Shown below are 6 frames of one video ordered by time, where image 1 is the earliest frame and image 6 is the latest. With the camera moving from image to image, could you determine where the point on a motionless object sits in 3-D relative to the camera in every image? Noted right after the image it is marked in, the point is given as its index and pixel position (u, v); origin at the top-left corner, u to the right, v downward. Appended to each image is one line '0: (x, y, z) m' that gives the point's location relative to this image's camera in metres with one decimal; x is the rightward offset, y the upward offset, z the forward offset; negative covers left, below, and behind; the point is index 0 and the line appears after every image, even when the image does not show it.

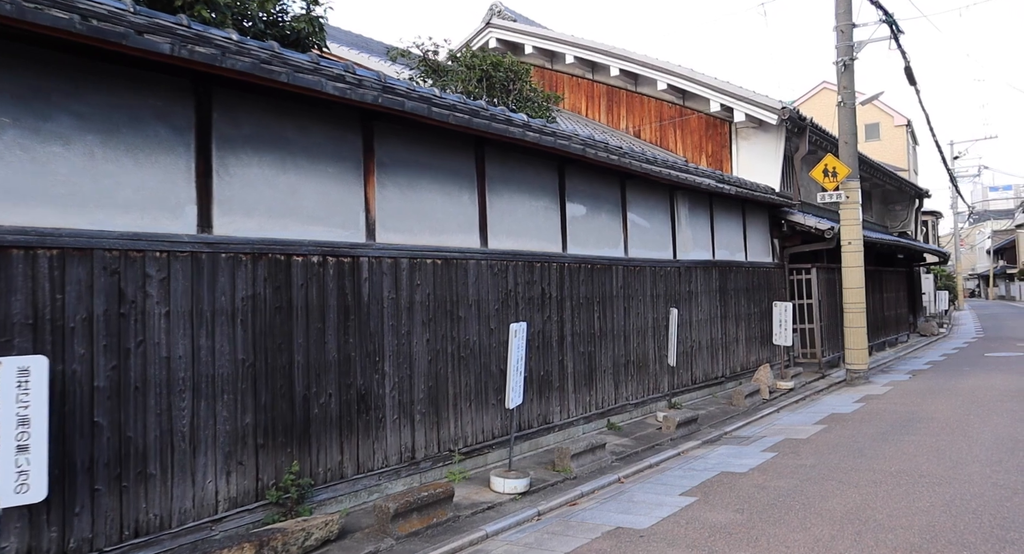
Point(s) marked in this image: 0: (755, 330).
0: (+4.9, -1.1, +15.3) m
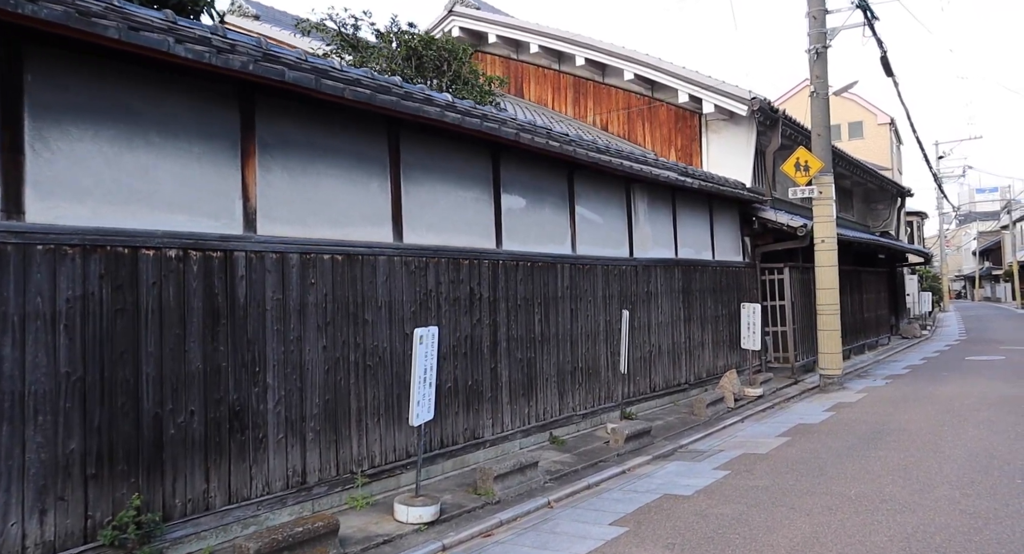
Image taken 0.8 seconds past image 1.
0: (+4.0, -1.1, +14.5) m
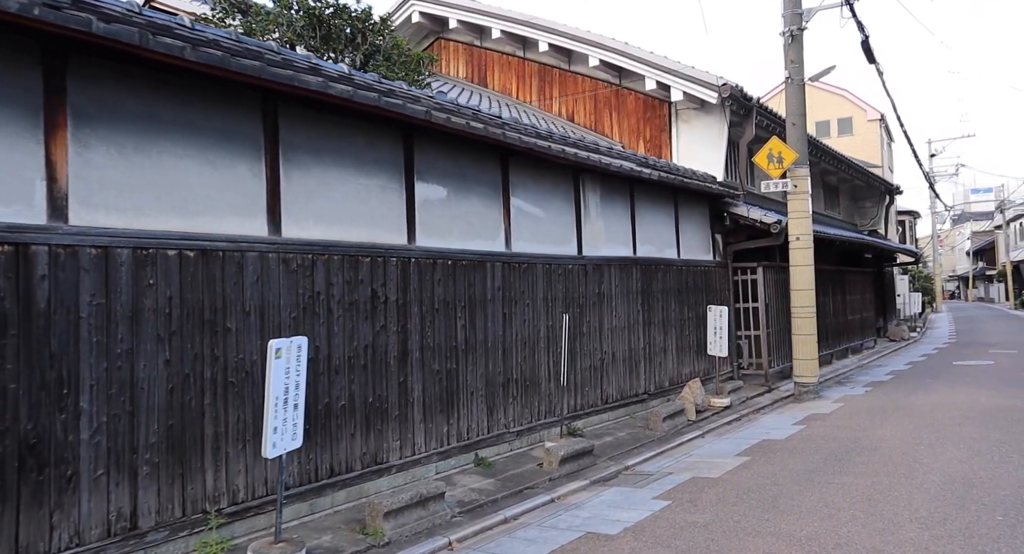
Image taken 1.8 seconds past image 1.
0: (+3.1, -1.1, +13.4) m
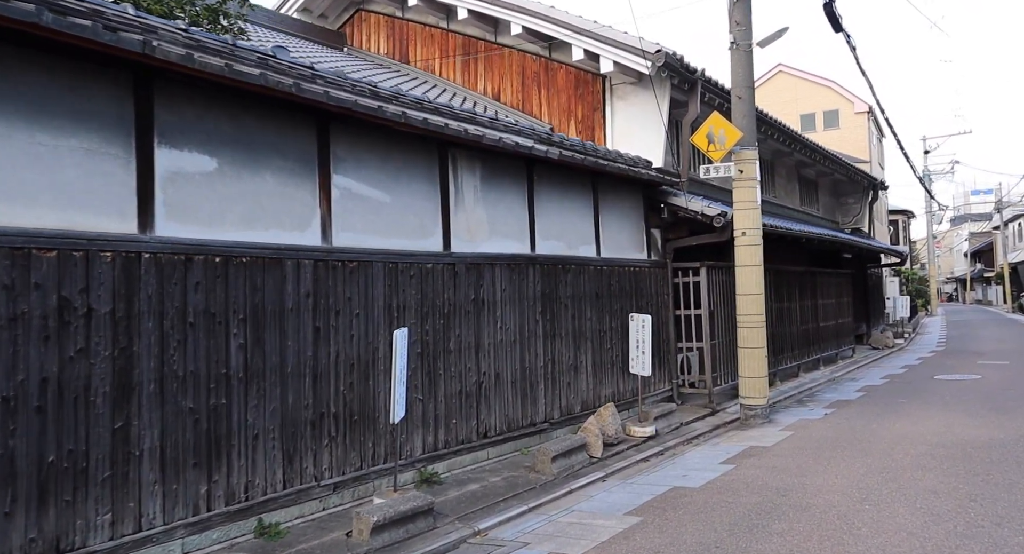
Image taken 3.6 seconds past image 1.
0: (+1.4, -1.1, +11.2) m
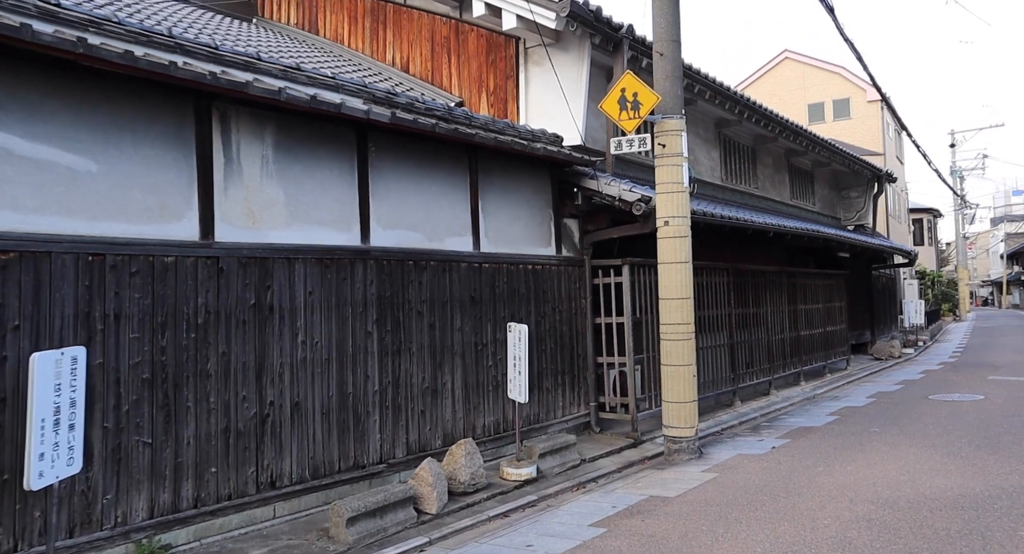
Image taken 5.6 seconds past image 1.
0: (-0.3, -1.1, +8.9) m
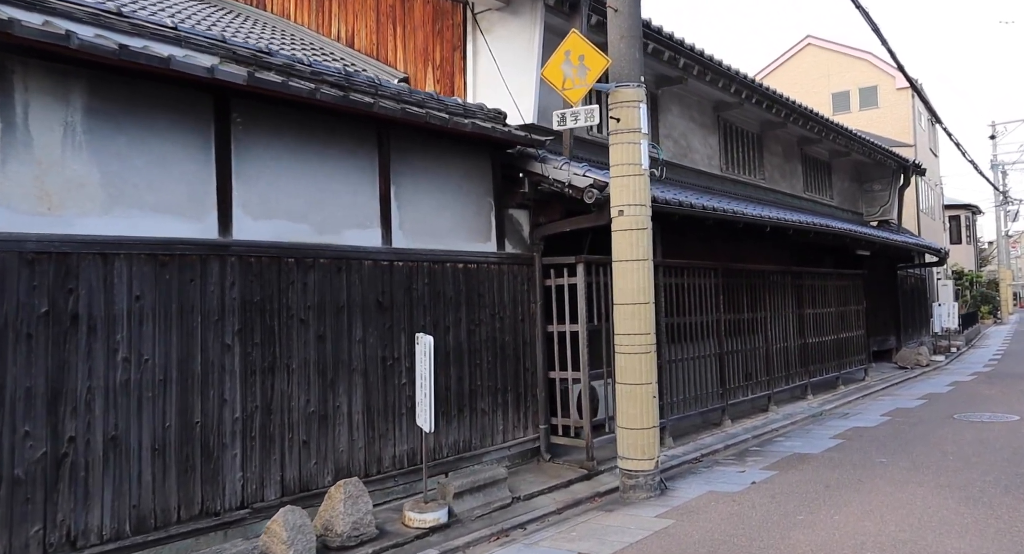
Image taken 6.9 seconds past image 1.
0: (-1.1, -1.1, +7.4) m
